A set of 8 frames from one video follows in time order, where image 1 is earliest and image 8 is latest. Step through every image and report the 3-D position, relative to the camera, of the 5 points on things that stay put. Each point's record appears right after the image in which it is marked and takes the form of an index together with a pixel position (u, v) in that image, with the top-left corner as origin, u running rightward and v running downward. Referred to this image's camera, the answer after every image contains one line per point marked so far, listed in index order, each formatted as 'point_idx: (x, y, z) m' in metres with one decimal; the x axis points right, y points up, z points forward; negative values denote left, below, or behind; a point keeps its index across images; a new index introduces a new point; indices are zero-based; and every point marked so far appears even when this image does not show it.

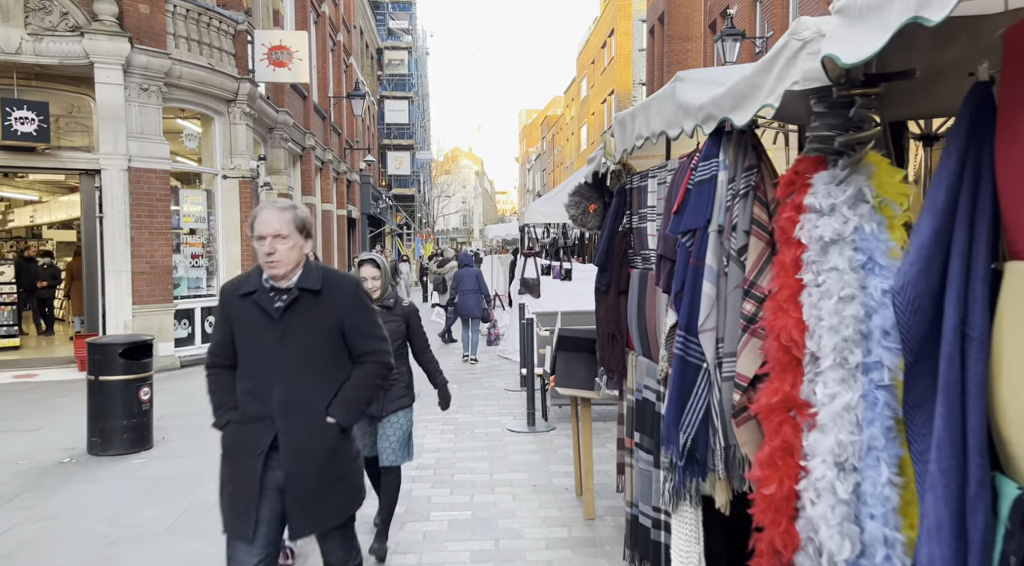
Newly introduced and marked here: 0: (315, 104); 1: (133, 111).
0: (-5.1, +4.6, +19.5) m
1: (-5.4, +2.4, +10.7) m
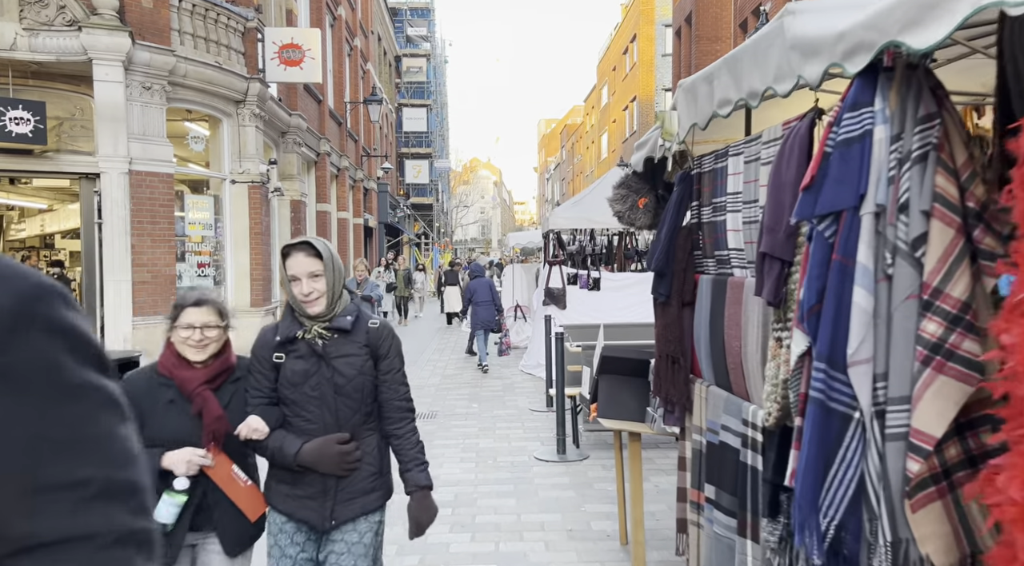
0: (-4.6, +4.4, +18.9) m
1: (-5.1, +2.3, +10.1) m
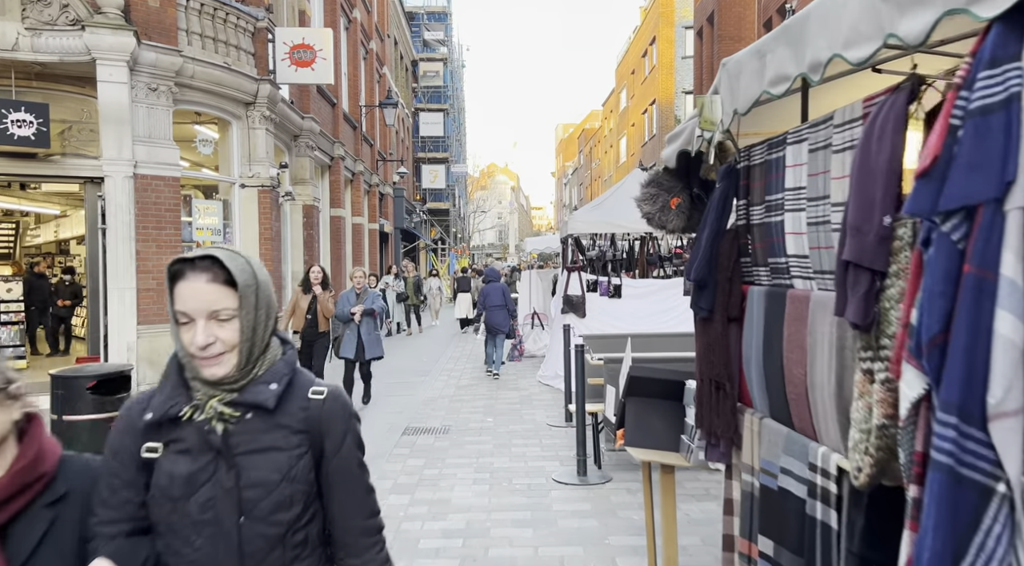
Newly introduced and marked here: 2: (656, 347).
0: (-4.1, +4.2, +18.6) m
1: (-4.8, +2.2, +9.8) m
2: (+1.6, -0.7, +8.4) m
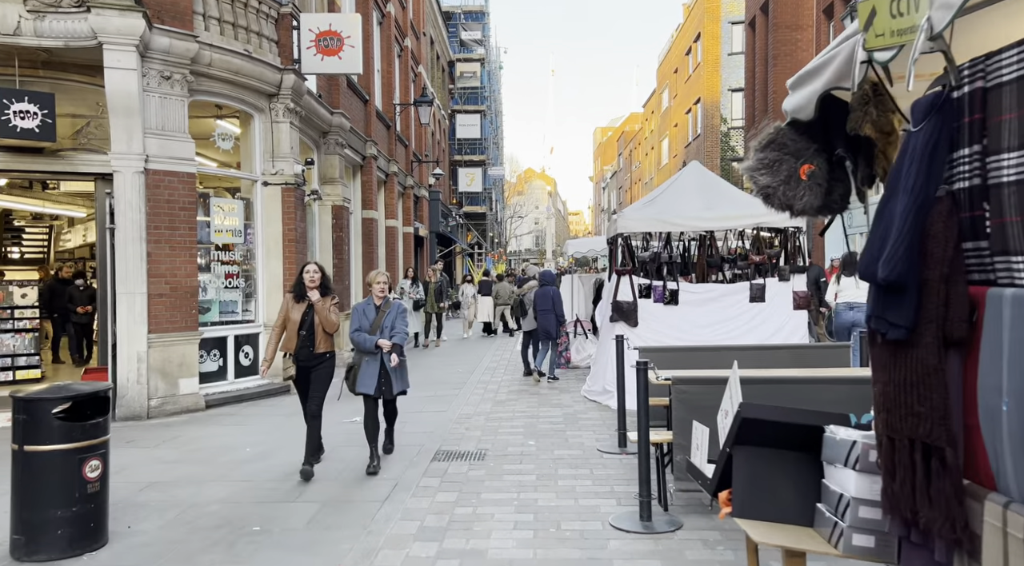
0: (-3.2, +4.1, +17.8) m
1: (-4.3, +2.2, +9.0) m
2: (+2.0, -0.8, +7.3) m
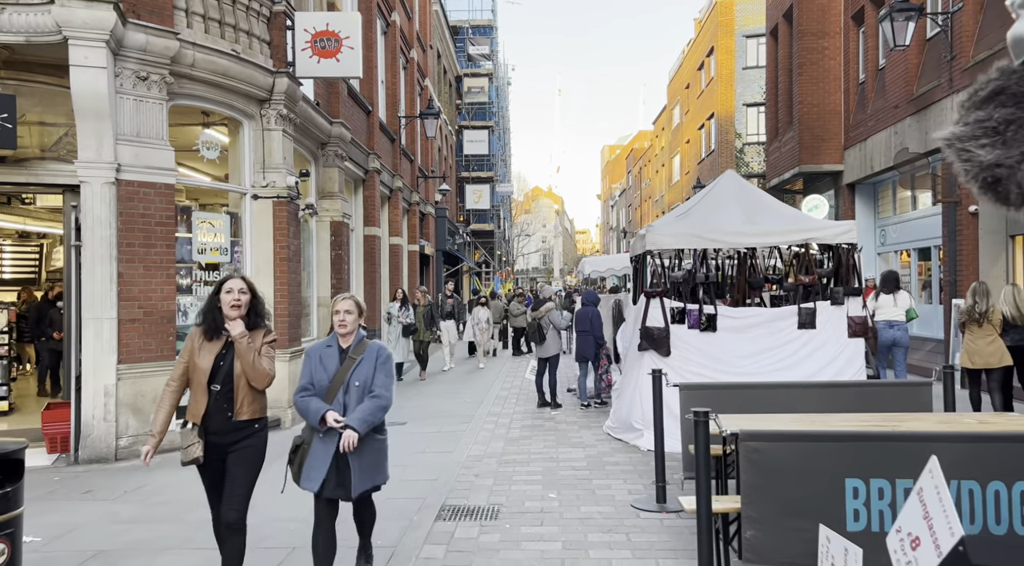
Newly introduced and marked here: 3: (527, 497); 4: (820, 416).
0: (-2.9, +3.6, +16.9) m
1: (-4.2, +1.9, +8.1) m
2: (+2.2, -1.0, +6.2) m
3: (+0.1, -1.8, +6.3) m
4: (+2.1, -0.9, +5.1) m
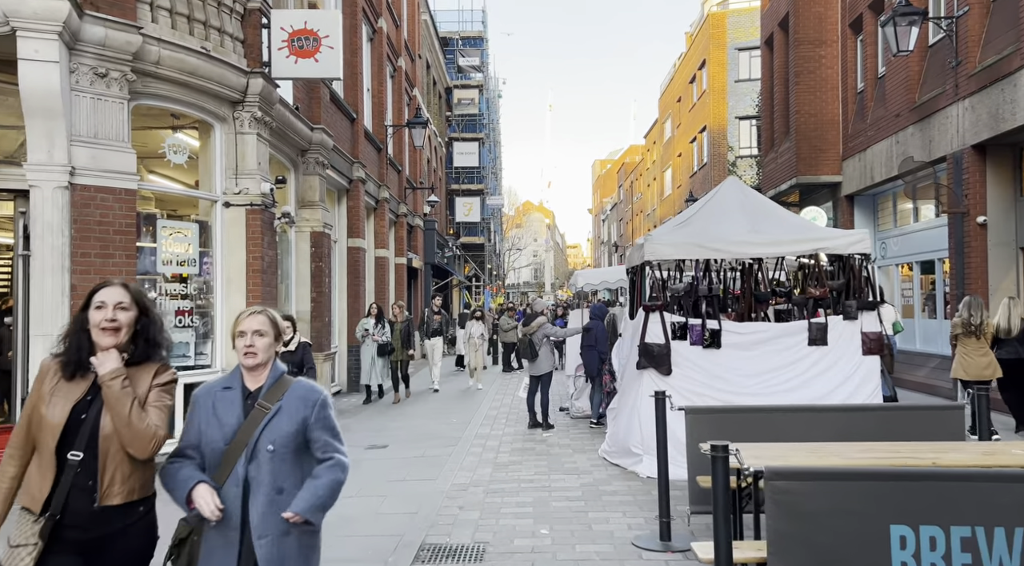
0: (-3.2, +3.3, +16.3) m
1: (-4.3, +1.8, +7.5) m
2: (+2.1, -1.1, +5.6) m
3: (0.0, -1.9, +5.7) m
4: (+2.0, -1.0, +4.5) m
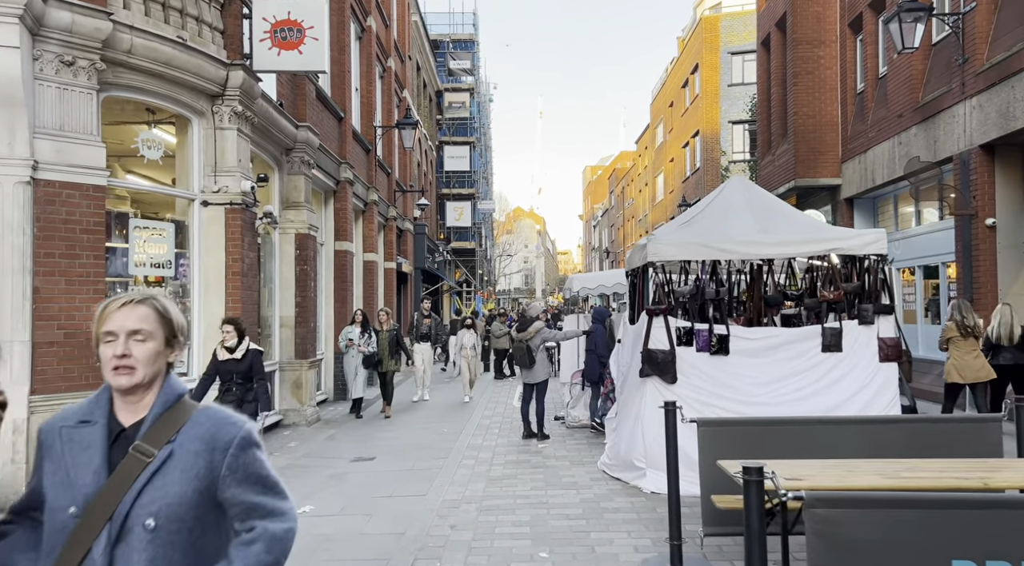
0: (-3.3, +3.2, +15.9) m
1: (-4.3, +1.7, +7.0) m
2: (+2.1, -1.1, +5.2) m
3: (0.0, -1.9, +5.2) m
4: (+2.0, -1.0, +4.1) m
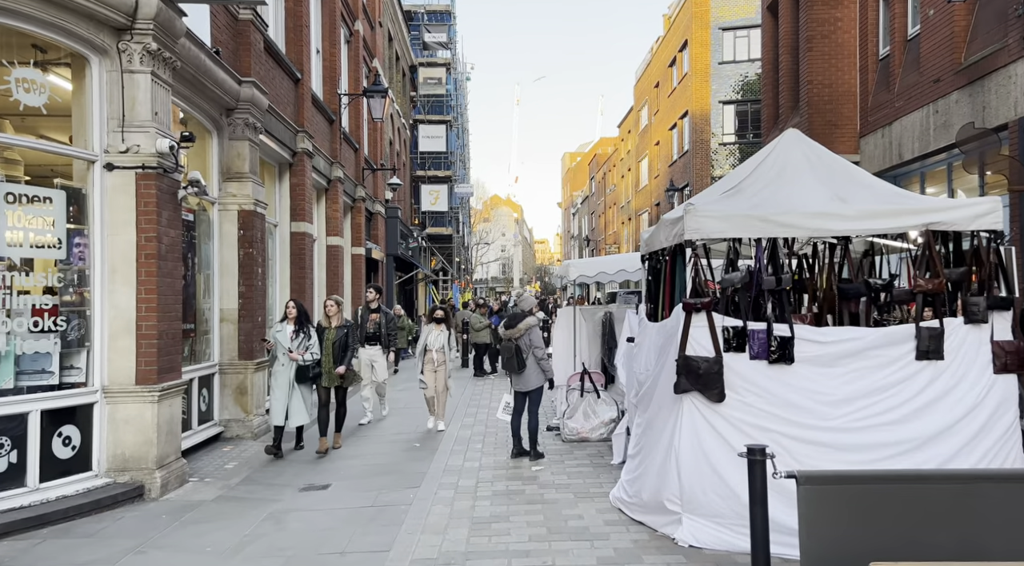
0: (-3.6, +3.4, +13.9) m
1: (-4.4, +1.9, +5.0) m
2: (+2.1, -1.0, +3.5) m
3: (0.0, -1.8, +3.4) m
4: (+2.0, -0.9, +2.4) m
